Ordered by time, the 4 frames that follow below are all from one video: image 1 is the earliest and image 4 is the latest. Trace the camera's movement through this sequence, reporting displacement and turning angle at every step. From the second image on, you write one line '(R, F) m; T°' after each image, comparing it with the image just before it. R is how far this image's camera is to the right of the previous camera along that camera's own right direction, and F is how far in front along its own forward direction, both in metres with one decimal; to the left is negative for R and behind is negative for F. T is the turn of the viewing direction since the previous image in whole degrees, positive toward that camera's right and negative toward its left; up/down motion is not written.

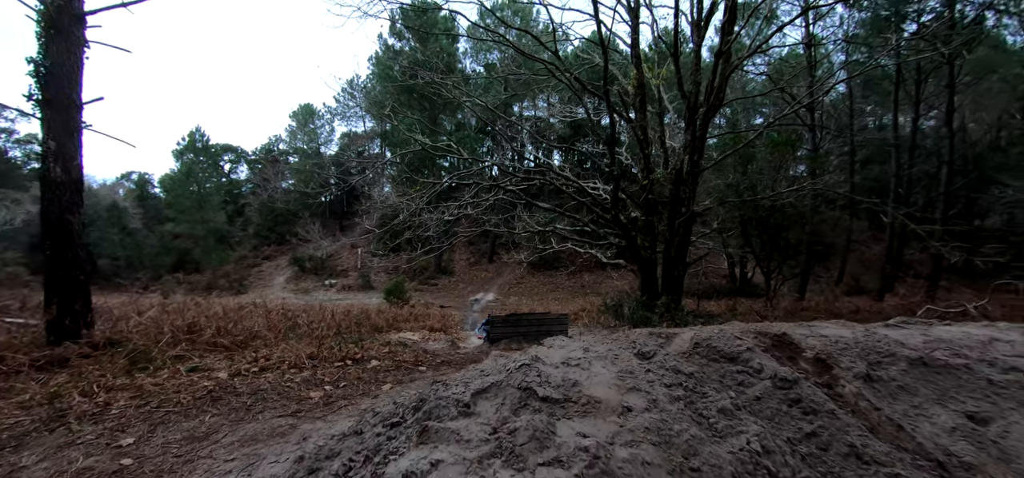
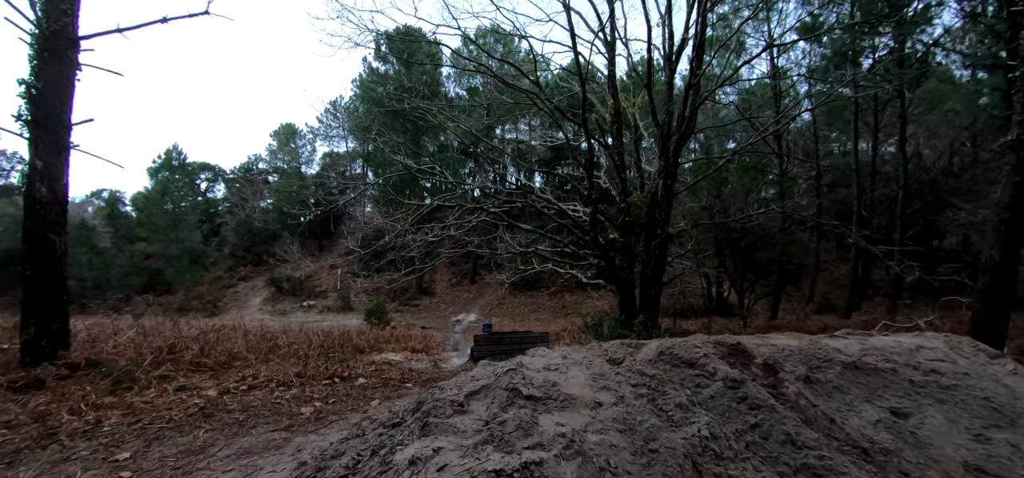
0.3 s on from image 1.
(0.0, -0.3) m; +2°
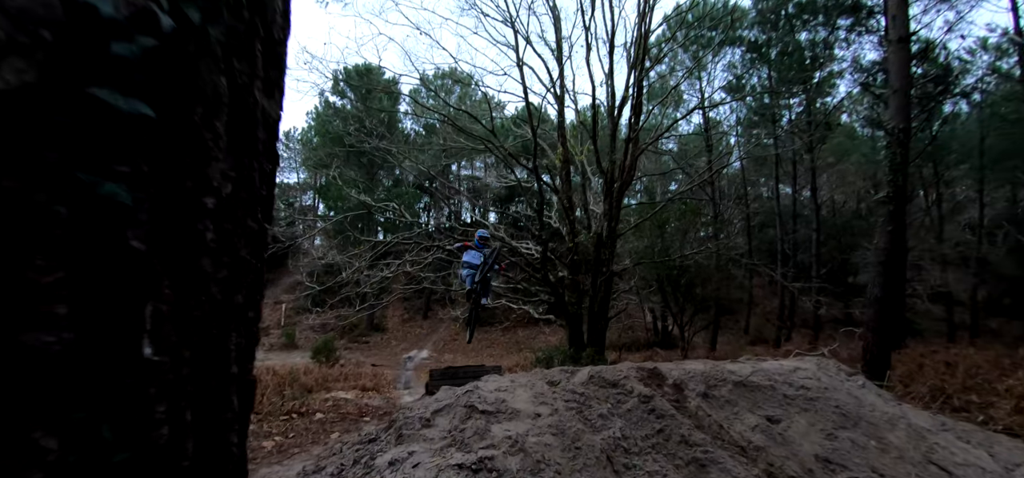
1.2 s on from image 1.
(0.0, -0.6) m; +5°
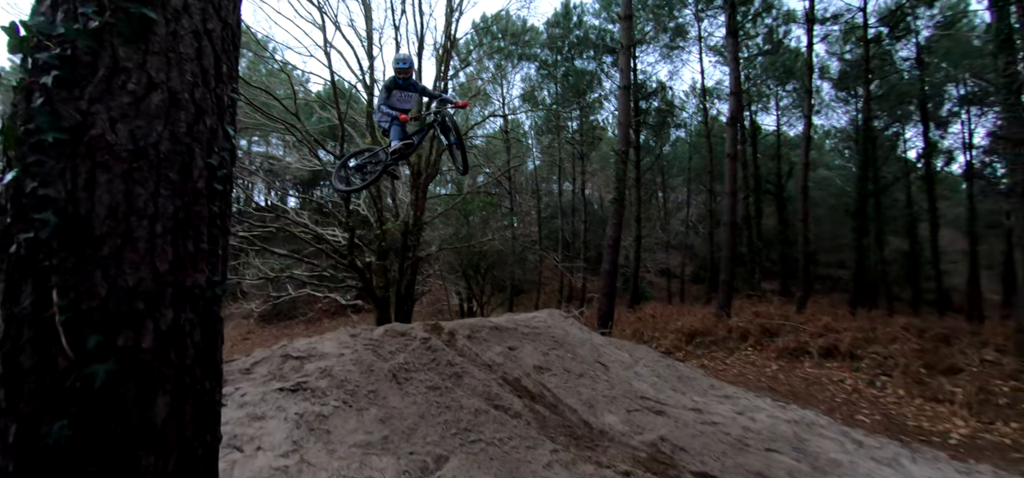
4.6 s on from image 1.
(0.0, -1.2) m; +22°
